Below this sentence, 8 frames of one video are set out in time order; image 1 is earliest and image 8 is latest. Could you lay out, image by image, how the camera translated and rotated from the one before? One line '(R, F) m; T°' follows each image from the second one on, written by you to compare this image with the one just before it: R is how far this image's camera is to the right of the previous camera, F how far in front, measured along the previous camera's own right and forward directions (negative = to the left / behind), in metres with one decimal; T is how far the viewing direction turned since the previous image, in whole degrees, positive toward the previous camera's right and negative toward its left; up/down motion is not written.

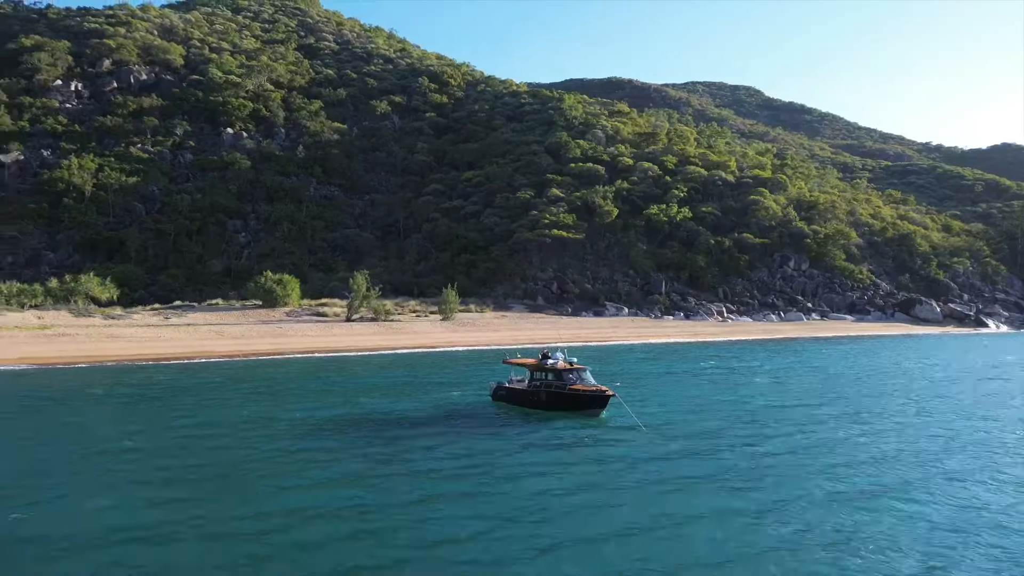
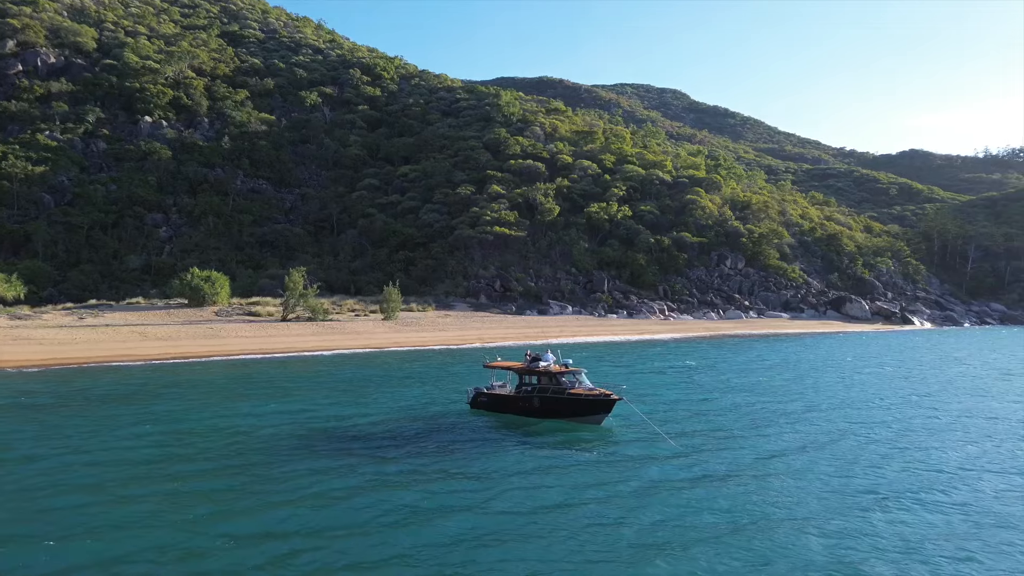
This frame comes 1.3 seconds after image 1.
(-1.1, +1.5) m; +6°
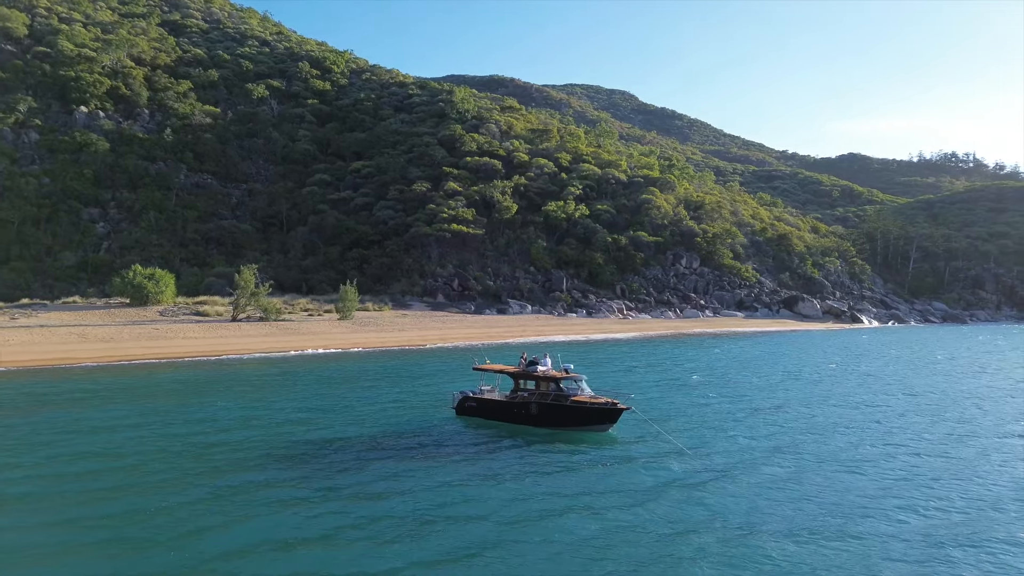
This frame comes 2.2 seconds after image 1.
(-0.8, +1.0) m; +4°
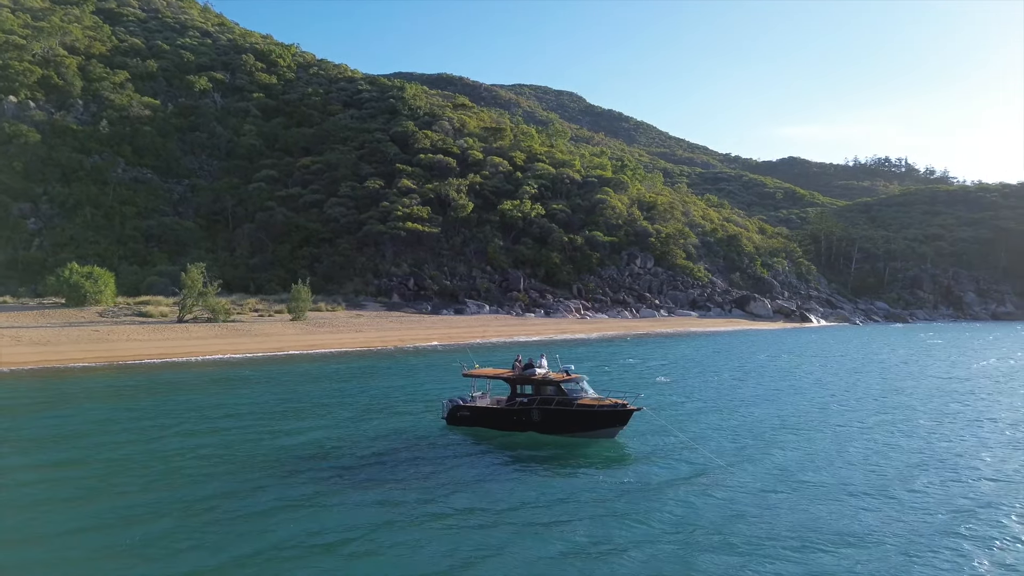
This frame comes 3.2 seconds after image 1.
(-0.8, +0.9) m; +4°
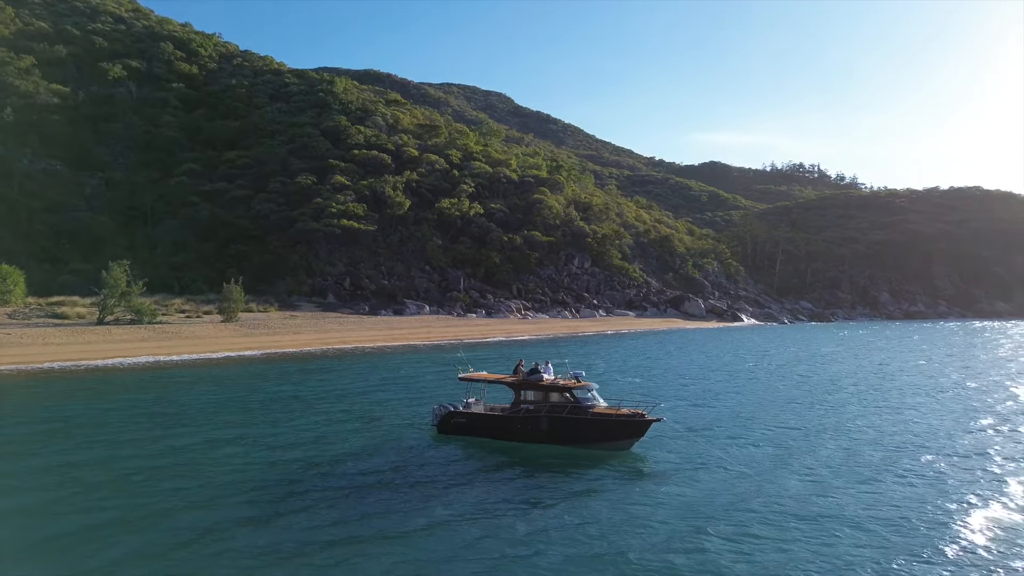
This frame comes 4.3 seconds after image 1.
(-1.1, +1.0) m; +6°
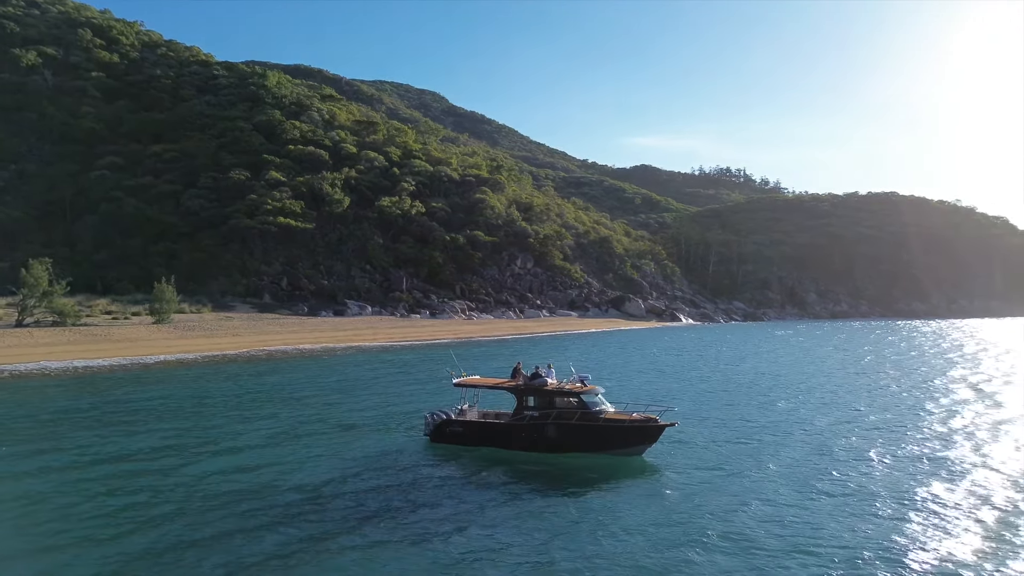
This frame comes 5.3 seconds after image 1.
(-1.0, +0.7) m; +5°
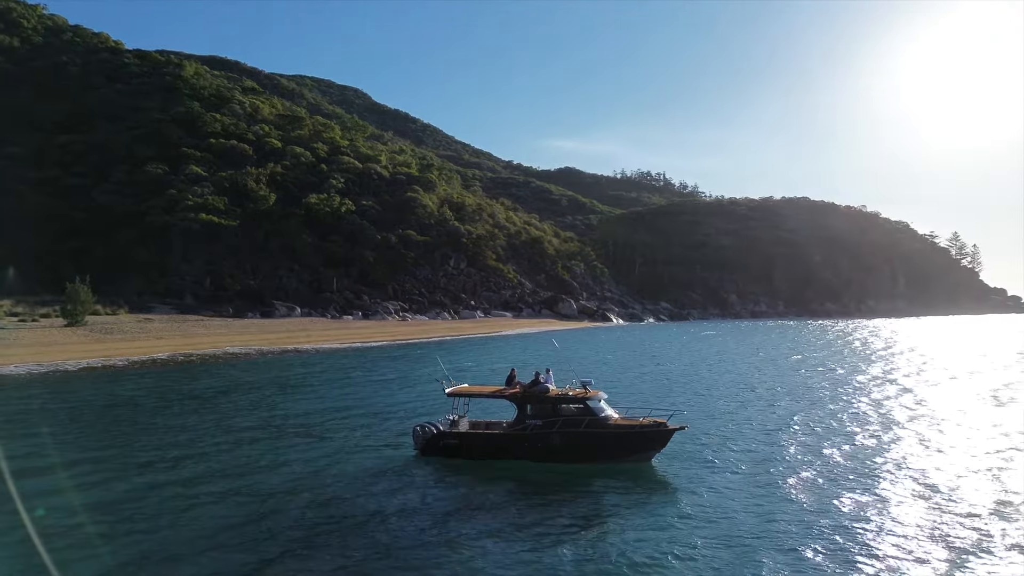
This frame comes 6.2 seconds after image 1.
(-1.0, +0.7) m; +6°
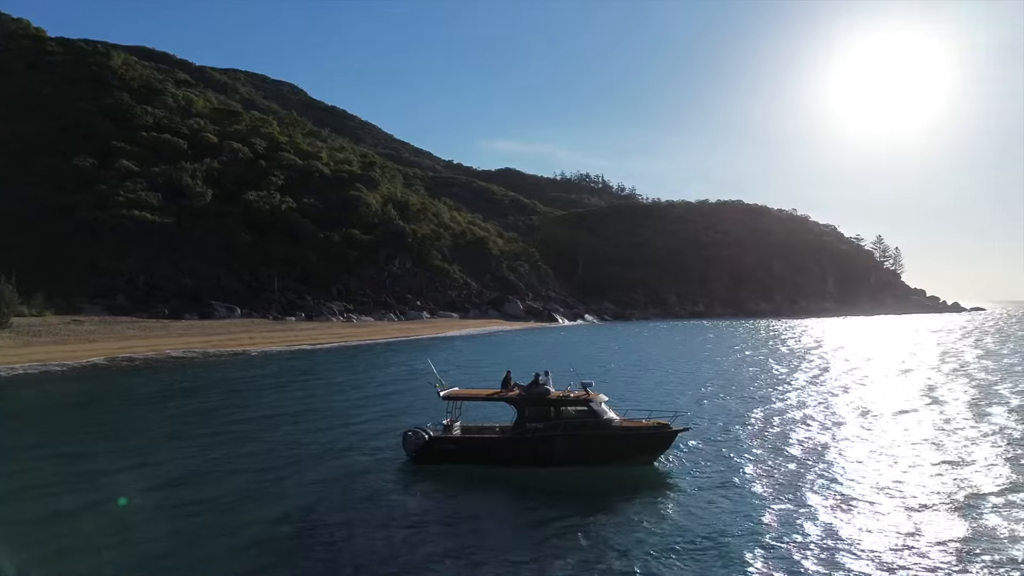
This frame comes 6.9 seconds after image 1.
(-0.8, +0.4) m; +5°
